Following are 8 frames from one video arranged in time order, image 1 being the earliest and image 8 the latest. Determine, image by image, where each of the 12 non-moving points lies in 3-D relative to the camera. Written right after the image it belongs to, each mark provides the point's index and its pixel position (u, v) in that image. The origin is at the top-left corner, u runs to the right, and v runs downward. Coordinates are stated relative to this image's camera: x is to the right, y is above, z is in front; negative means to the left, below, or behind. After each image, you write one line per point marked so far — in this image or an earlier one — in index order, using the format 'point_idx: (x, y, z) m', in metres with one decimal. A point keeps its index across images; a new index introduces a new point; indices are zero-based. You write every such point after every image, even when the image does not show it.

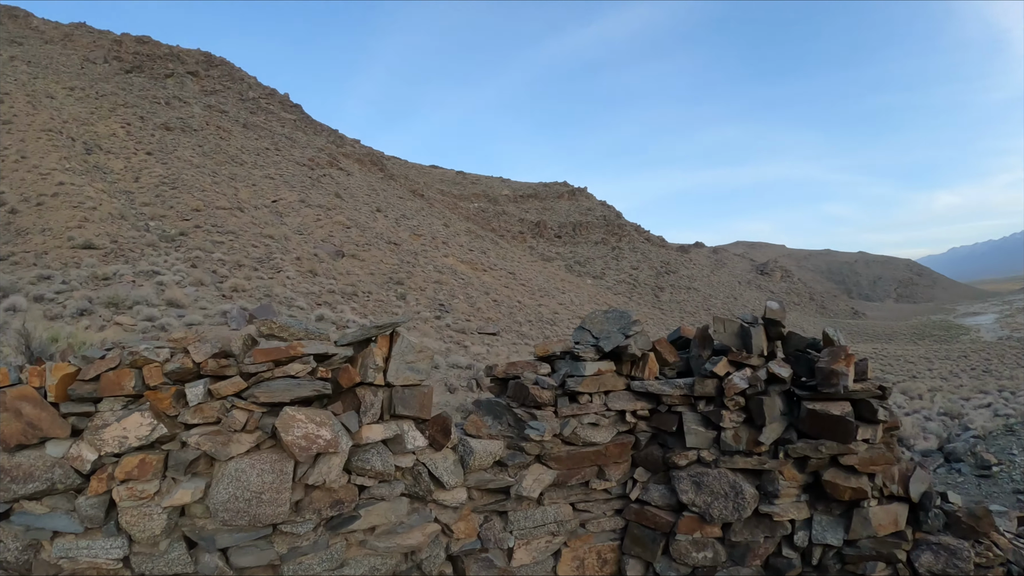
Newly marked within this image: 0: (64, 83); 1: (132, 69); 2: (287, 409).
0: (-11.0, +5.0, +13.3) m
1: (-11.5, +6.6, +16.6) m
2: (-1.2, -0.7, +3.0) m
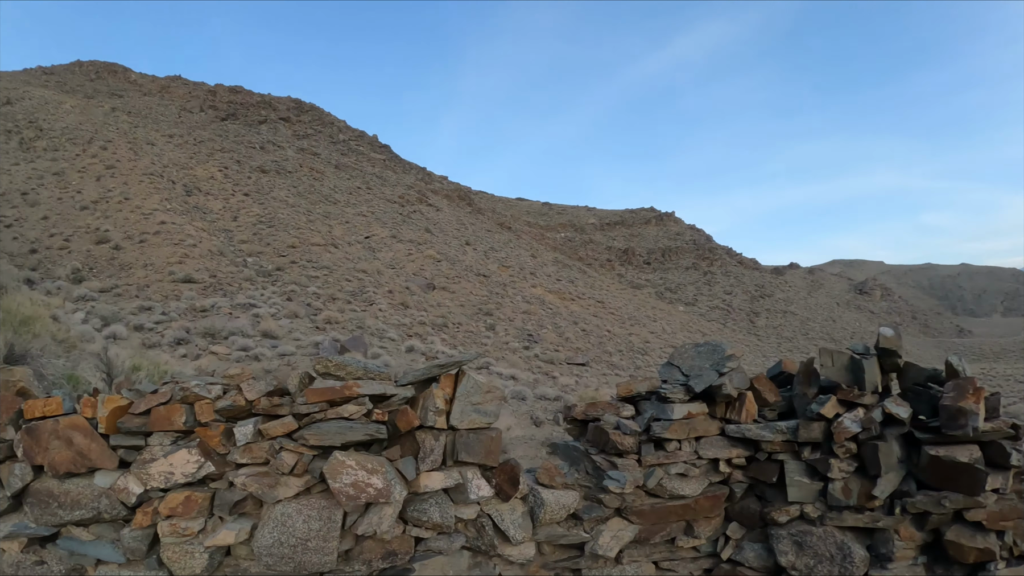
0: (-9.2, +4.2, +14.6) m
1: (-9.3, +5.6, +18.1) m
2: (-0.9, -0.9, +2.8) m
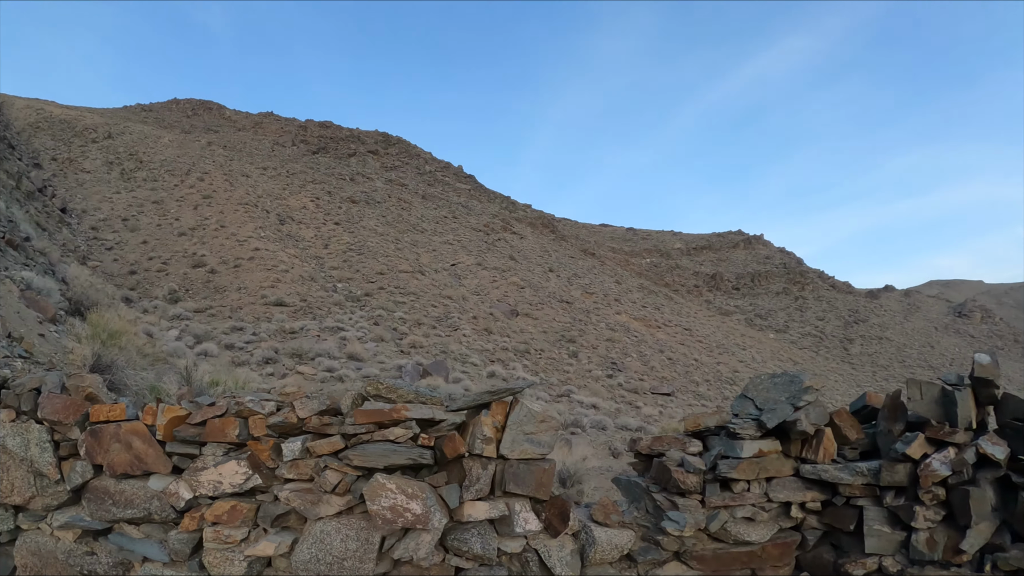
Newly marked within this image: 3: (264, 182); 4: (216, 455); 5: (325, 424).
0: (-7.2, +3.5, +15.9) m
1: (-6.8, +4.8, +19.4) m
2: (-0.7, -0.9, +2.8) m
3: (-6.5, +2.7, +14.5) m
4: (-1.6, -0.9, +3.0) m
5: (-1.0, -0.7, +3.0) m
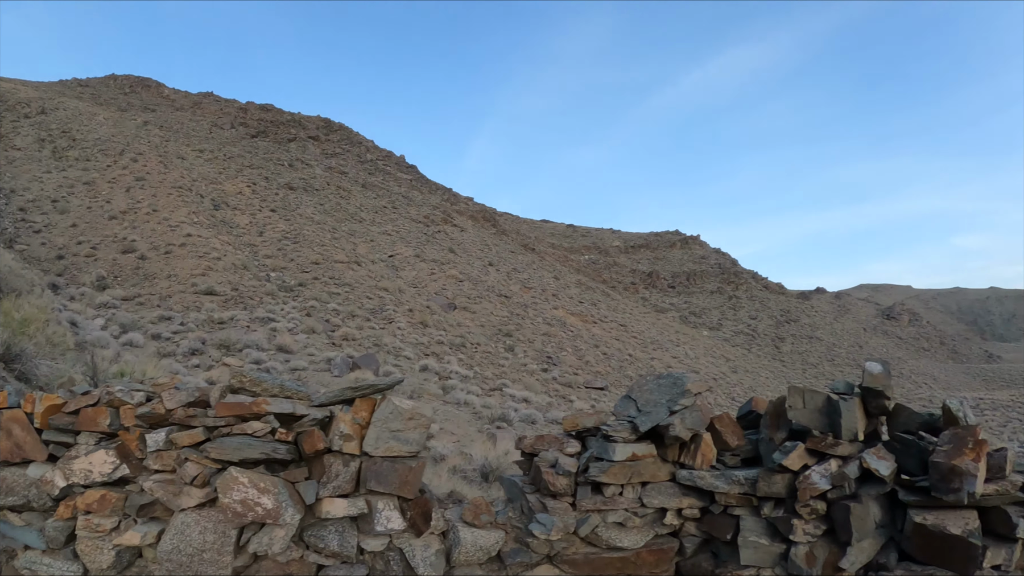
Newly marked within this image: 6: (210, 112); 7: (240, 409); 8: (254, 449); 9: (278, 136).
0: (-9.0, +3.9, +14.9) m
1: (-8.9, +5.2, +18.4) m
2: (-1.2, -0.9, +2.7) m
3: (-8.1, +3.1, +13.7) m
4: (-2.1, -0.8, +2.8) m
5: (-1.6, -0.7, +2.8) m
6: (-10.7, +6.1, +19.0) m
7: (-1.3, -0.6, +2.8) m
8: (-1.1, -0.8, +2.8) m
9: (-8.5, +5.3, +18.9) m
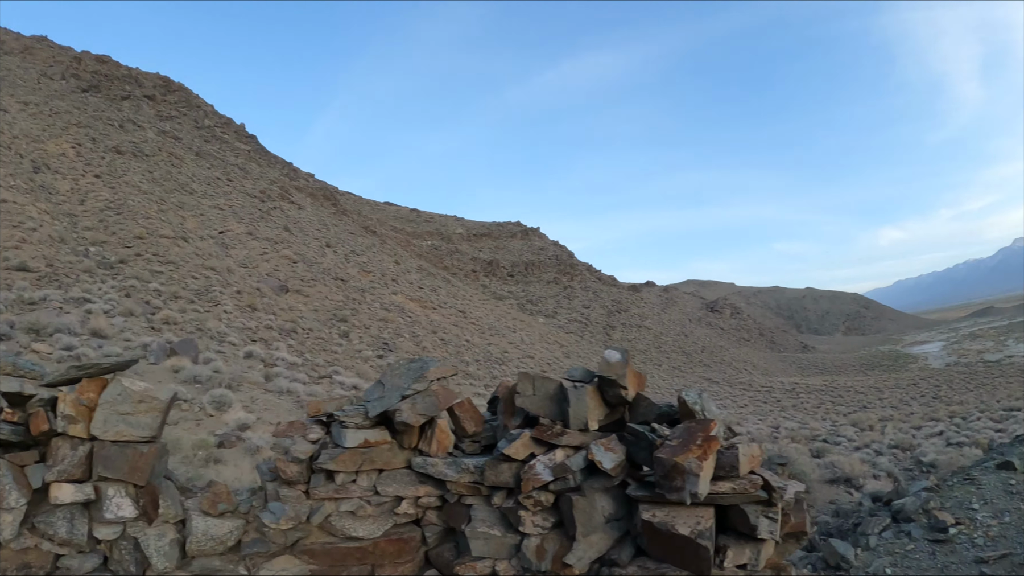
0: (-11.6, +4.4, +12.6) m
1: (-12.3, +5.8, +16.0) m
2: (-1.2, -0.8, +2.7) m
3: (-10.5, +3.6, +11.6) m
4: (-2.1, -0.8, +2.6) m
5: (-1.6, -0.6, +2.8) m
6: (-14.1, +6.8, +16.2) m
7: (-1.3, -0.6, +2.8) m
8: (-1.2, -0.8, +2.8) m
9: (-12.0, +5.9, +16.6) m
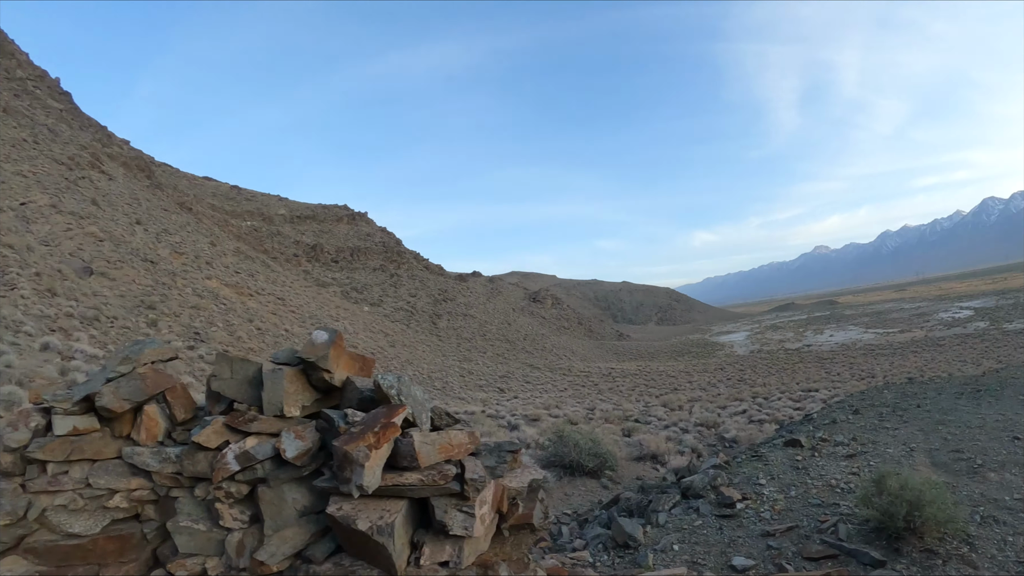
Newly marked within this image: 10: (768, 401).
0: (-13.4, +4.8, +8.6) m
1: (-15.0, +6.3, +11.6) m
2: (-0.8, -0.9, +2.1) m
3: (-12.1, +3.9, +8.0) m
4: (-1.6, -0.7, +1.7) m
5: (-1.2, -0.6, +2.0) m
6: (-16.8, +7.3, +11.2) m
7: (-0.9, -0.6, +2.1) m
8: (-0.8, -0.8, +2.2) m
9: (-14.9, +6.4, +12.3) m
10: (+8.4, -3.7, +18.2) m
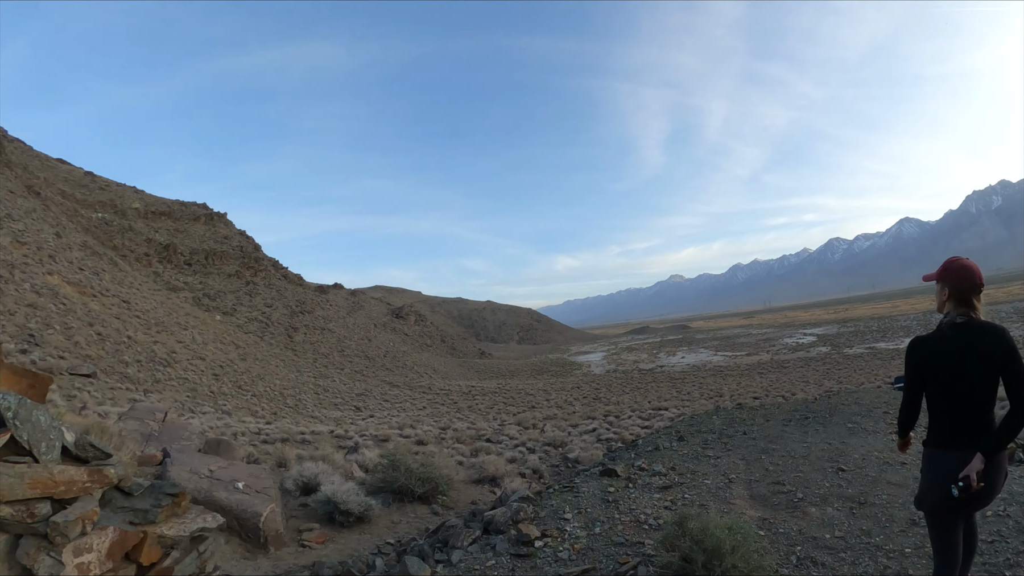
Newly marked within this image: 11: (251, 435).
0: (-14.8, +5.3, +4.6) m
1: (-17.0, +6.8, +7.2) m
2: (-1.2, -0.8, +1.1) m
3: (-13.3, +4.4, +4.3) m
4: (-1.9, -0.6, +0.5) m
5: (-1.5, -0.5, +0.9) m
6: (-18.6, +7.9, +6.4) m
7: (-1.3, -0.5, +1.1) m
8: (-1.2, -0.7, +1.2) m
9: (-17.0, +6.9, +7.9) m
10: (+3.8, -4.5, +18.8) m
11: (-6.8, -3.8, +14.5) m
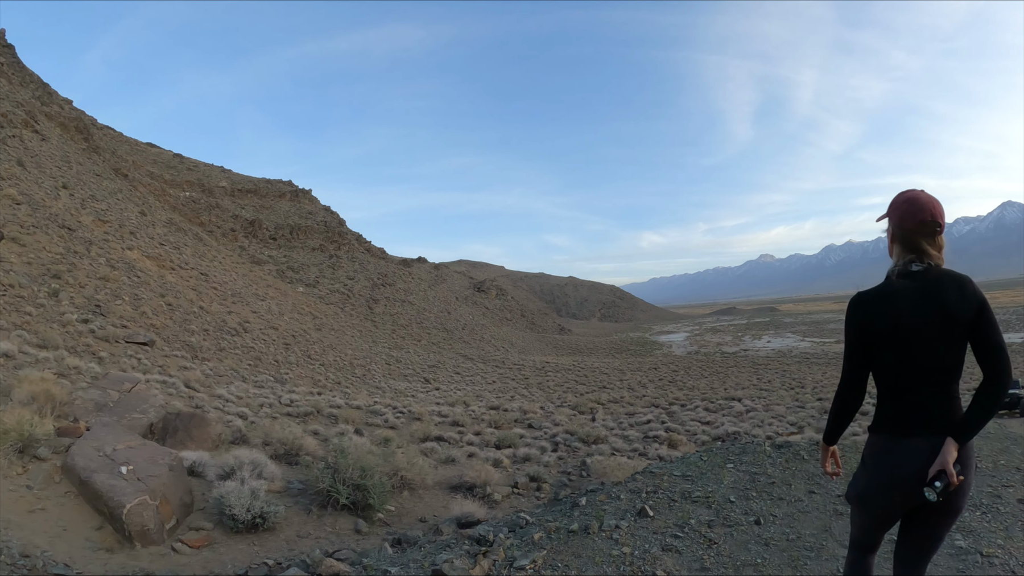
0: (-15.0, +5.9, +5.0) m
1: (-16.8, +7.5, +7.8) m
2: (-2.2, -0.7, -0.1) m
3: (-13.7, +4.9, +4.5) m
4: (-2.9, -0.5, -0.6) m
5: (-2.5, -0.4, -0.2) m
6: (-18.5, +8.6, +7.2) m
7: (-2.2, -0.4, -0.1) m
8: (-2.1, -0.6, 0.0) m
9: (-16.7, +7.6, +8.5) m
10: (+5.2, -3.7, +16.9) m
11: (-5.9, -3.0, +14.0) m
